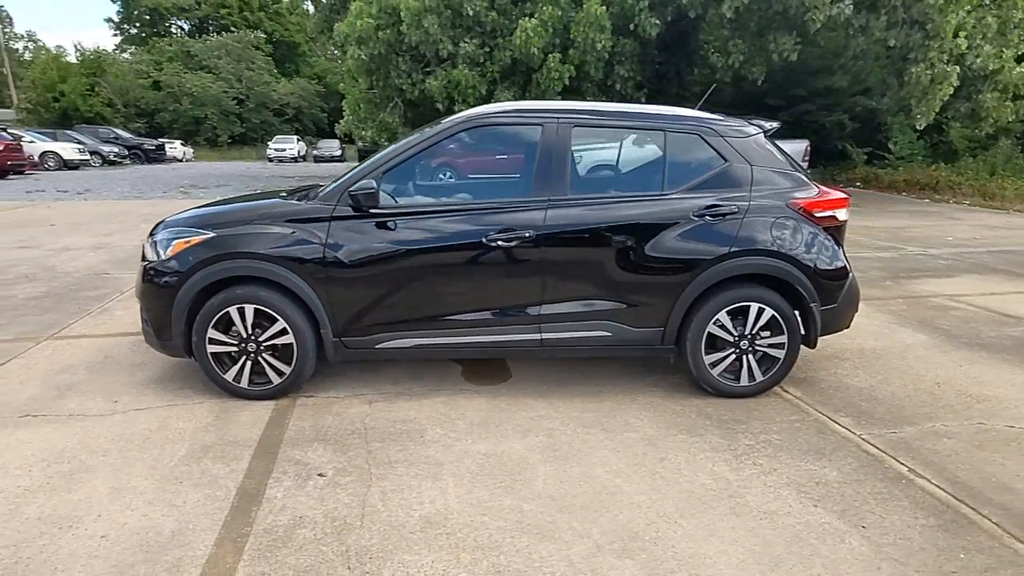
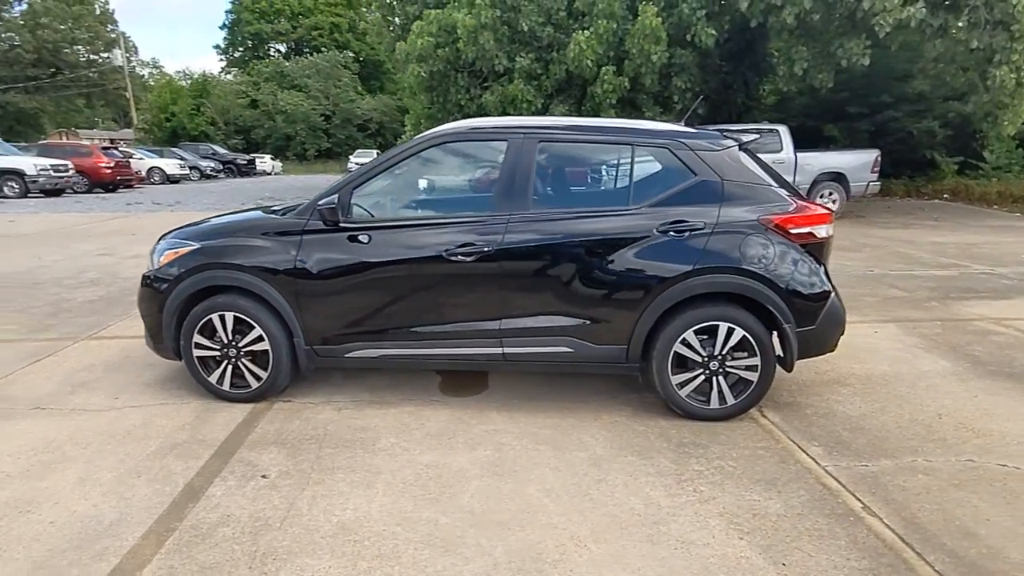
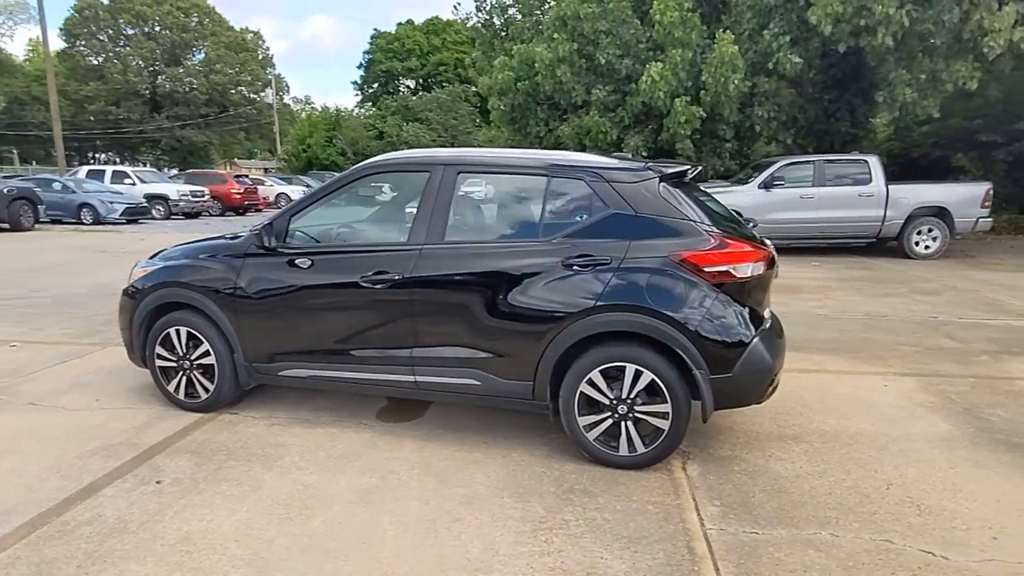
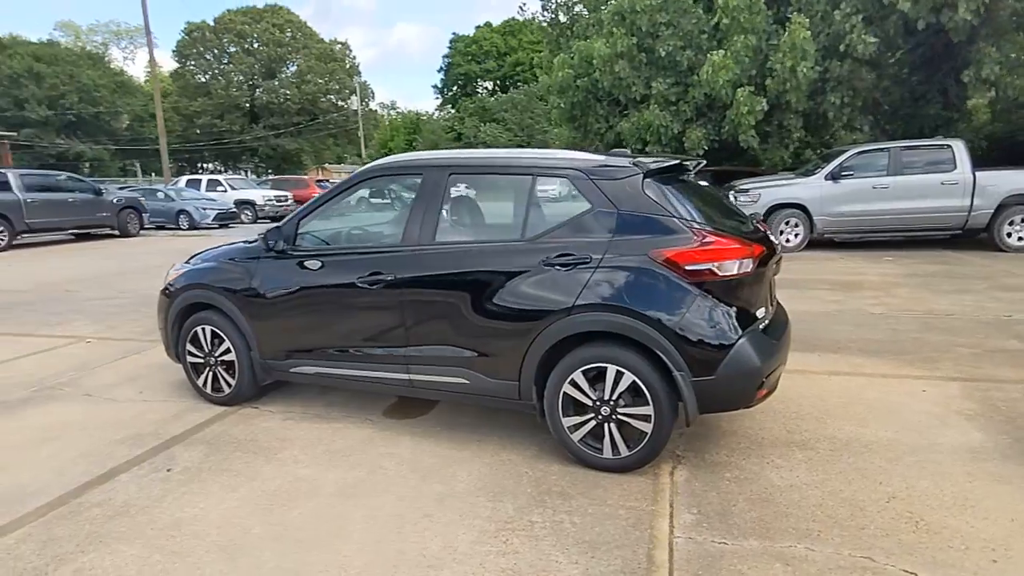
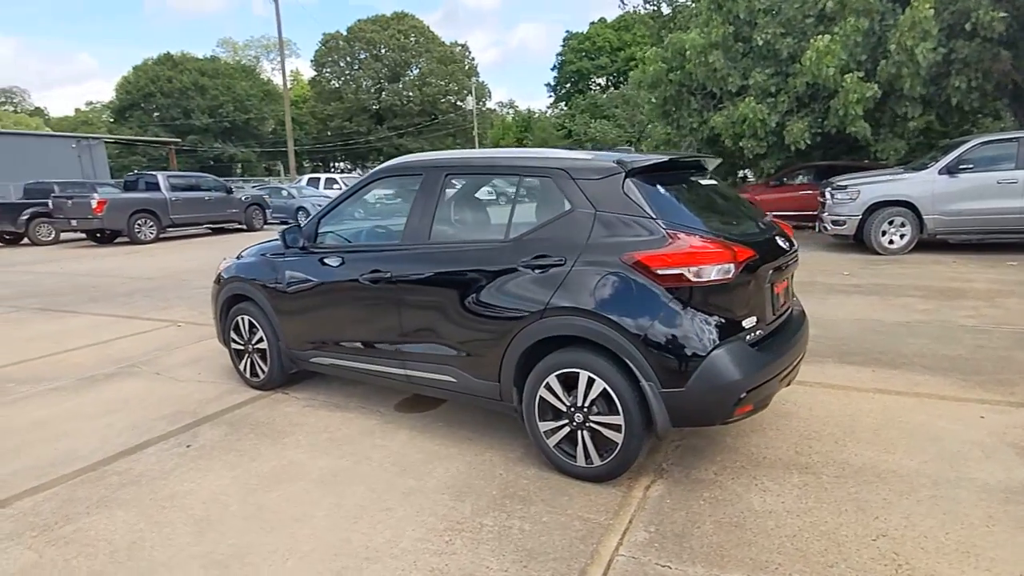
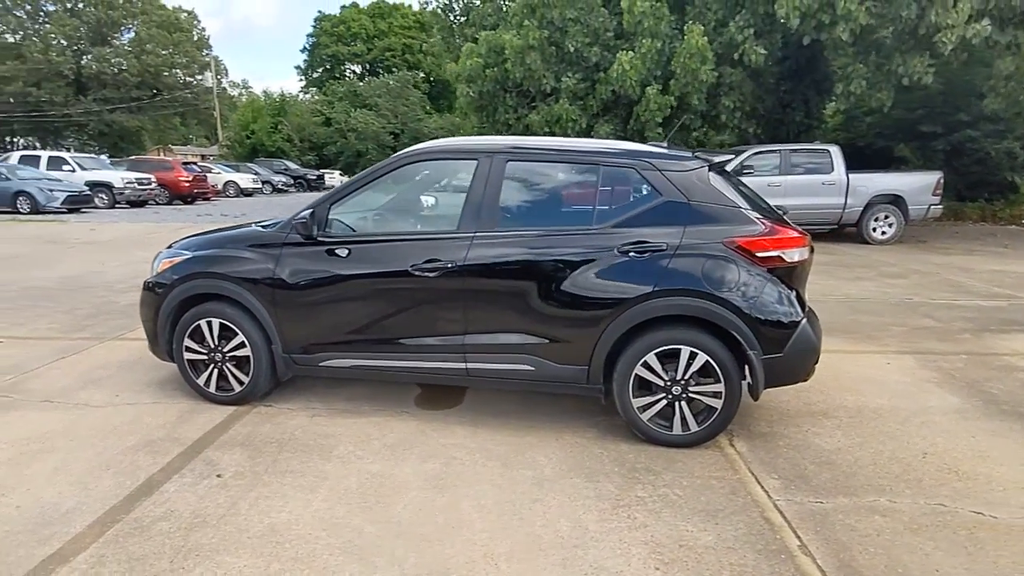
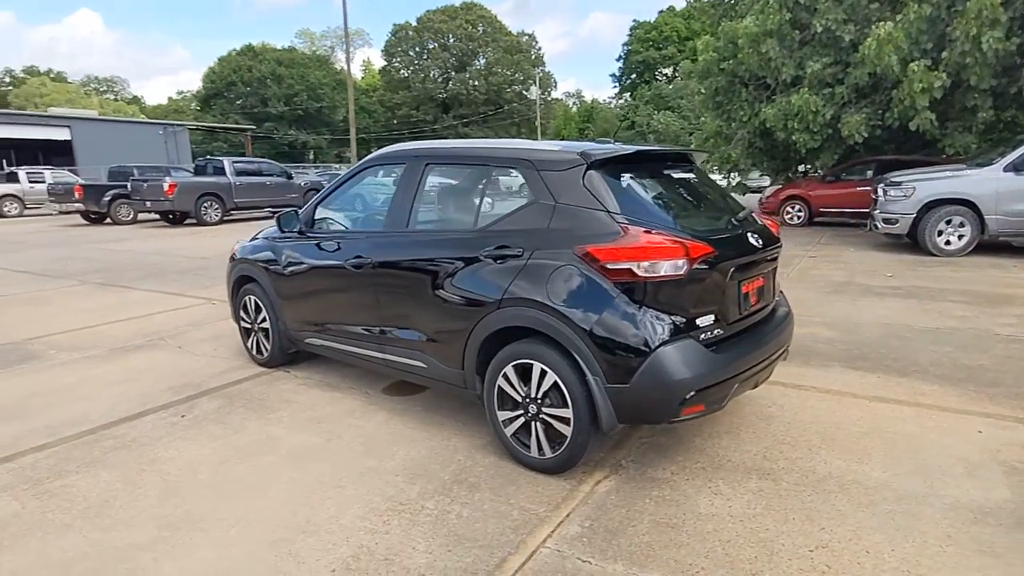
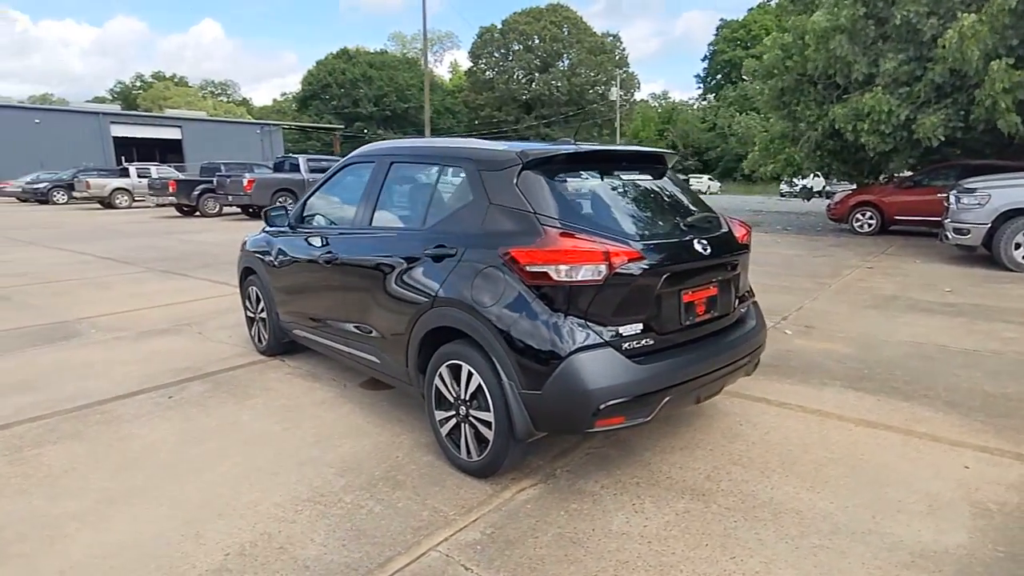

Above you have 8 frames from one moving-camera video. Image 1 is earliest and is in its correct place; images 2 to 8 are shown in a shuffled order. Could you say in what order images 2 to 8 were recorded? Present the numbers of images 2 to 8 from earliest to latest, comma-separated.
2, 6, 3, 4, 5, 7, 8
